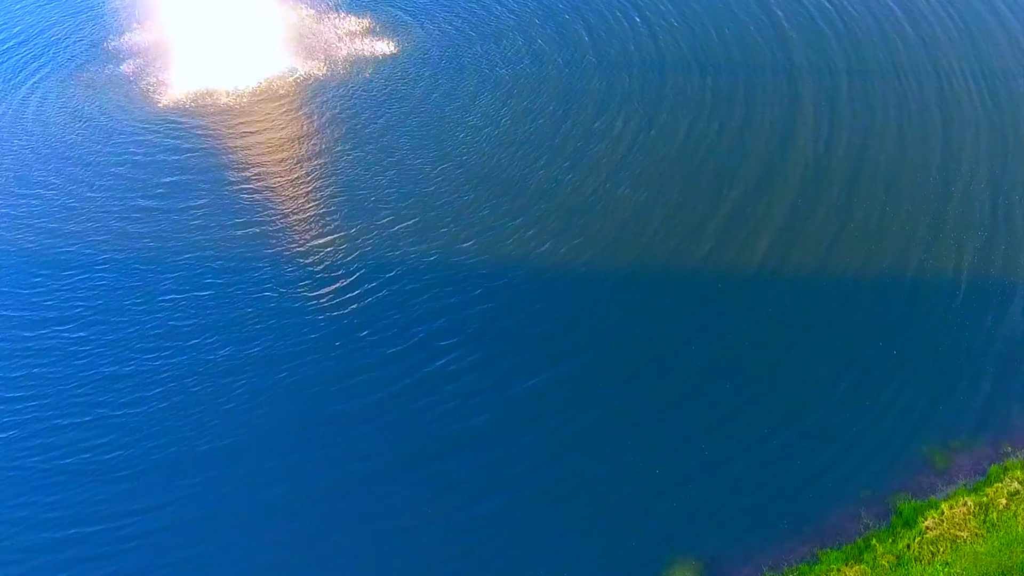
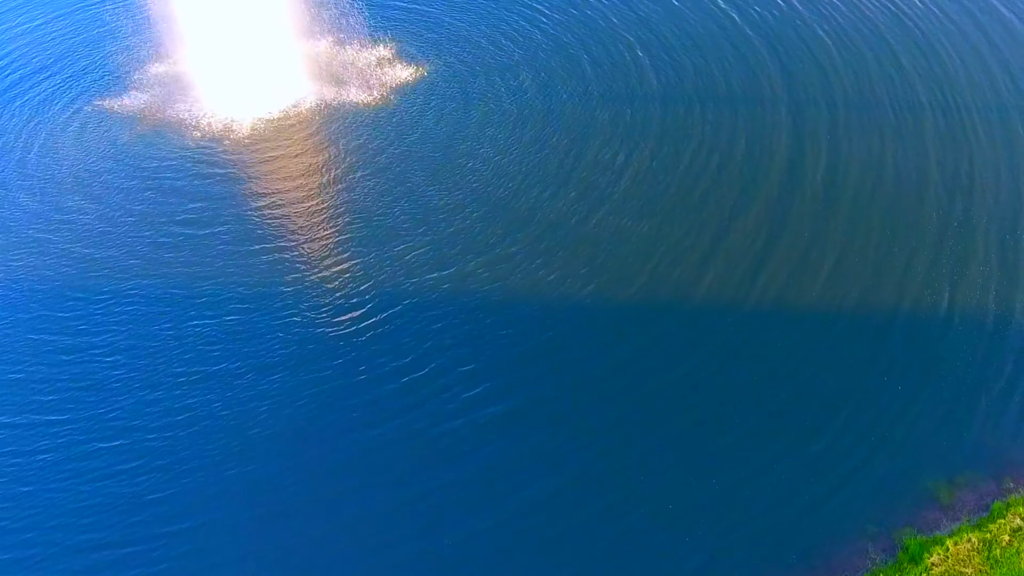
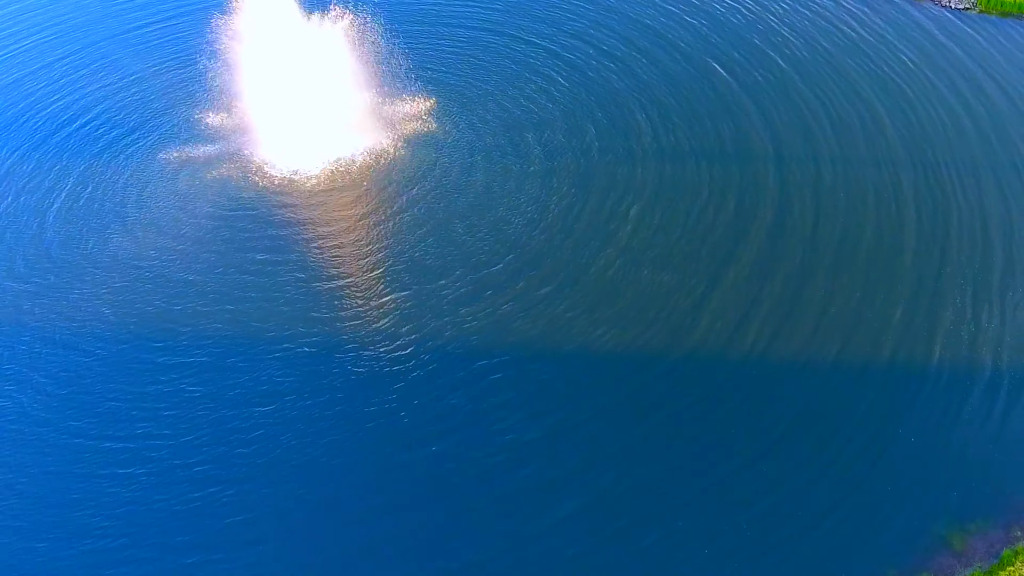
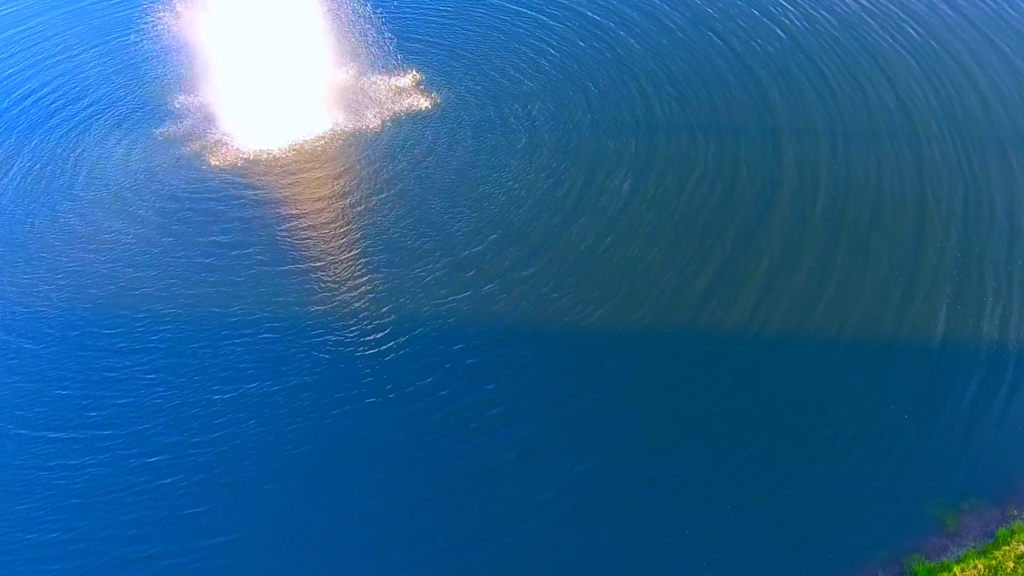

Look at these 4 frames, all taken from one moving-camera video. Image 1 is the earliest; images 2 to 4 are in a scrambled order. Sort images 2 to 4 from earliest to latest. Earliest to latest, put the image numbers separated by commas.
2, 4, 3
